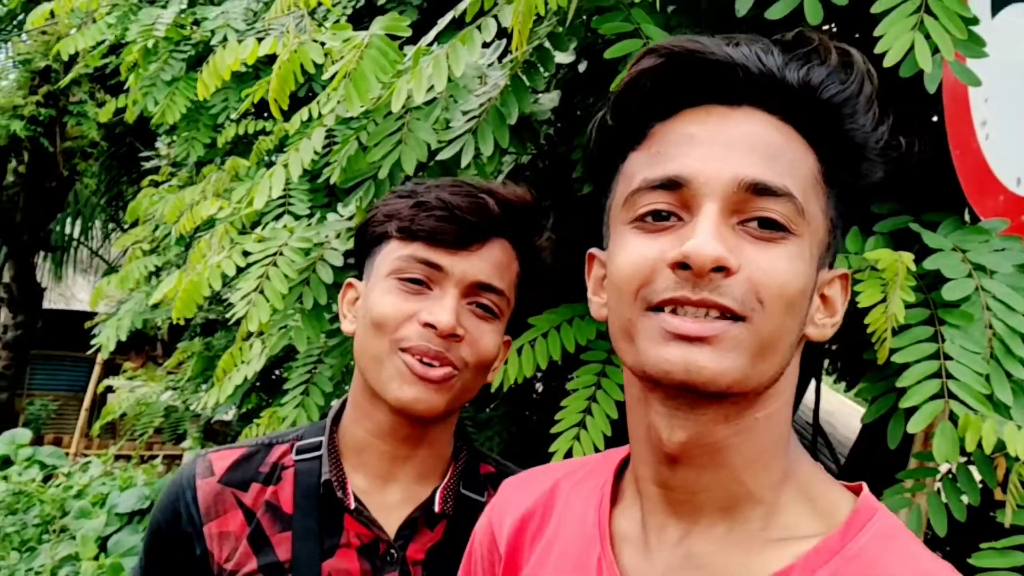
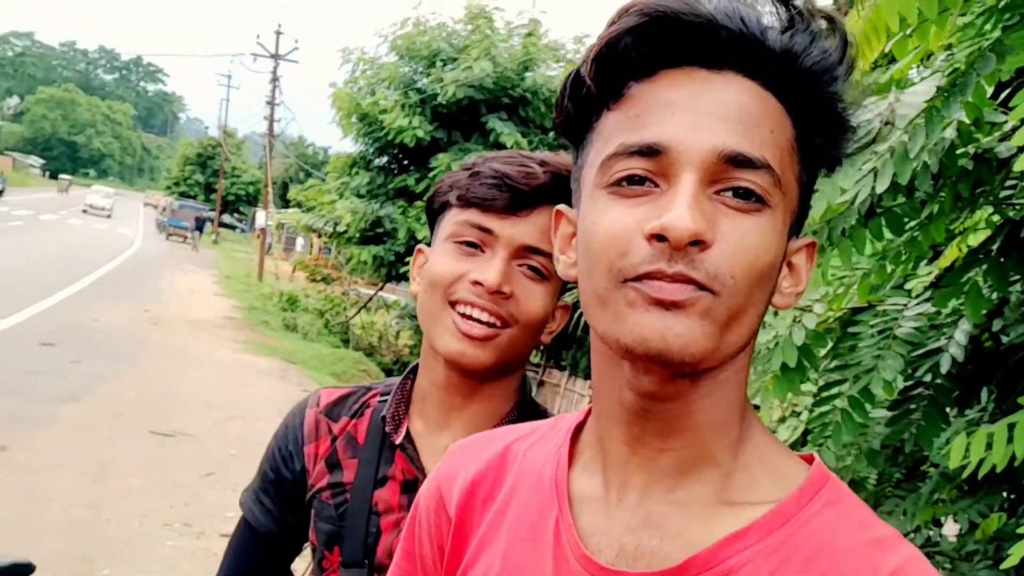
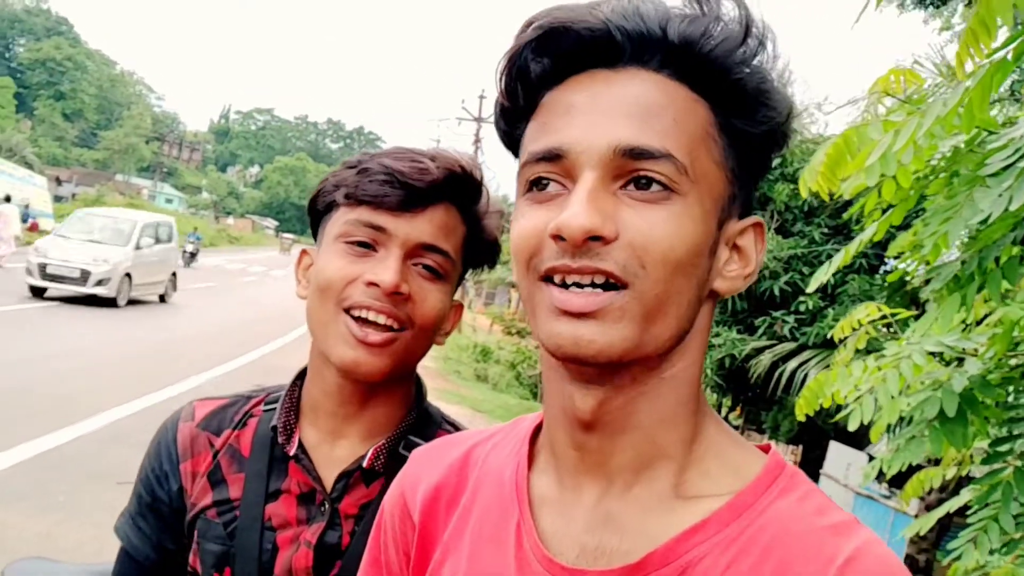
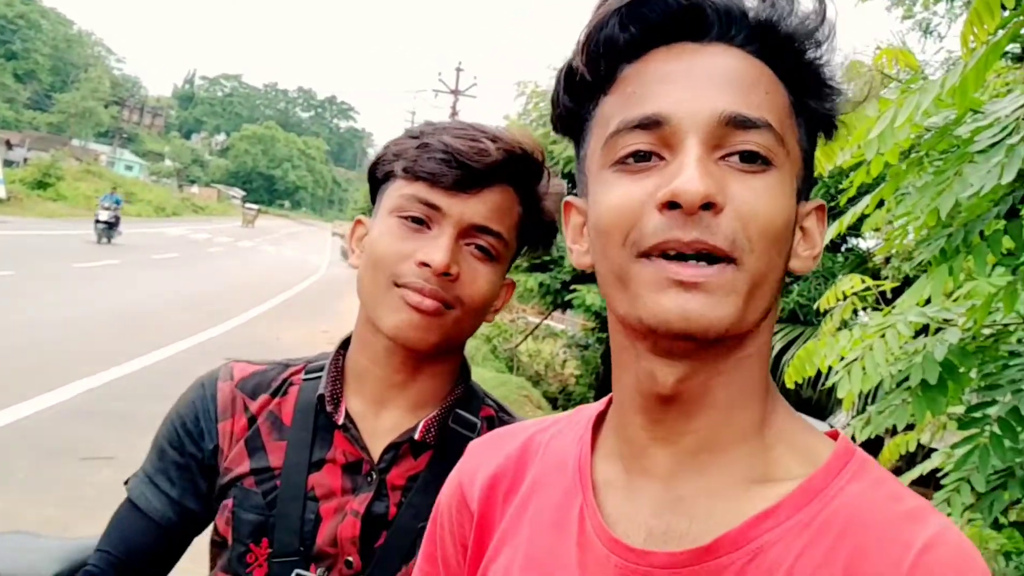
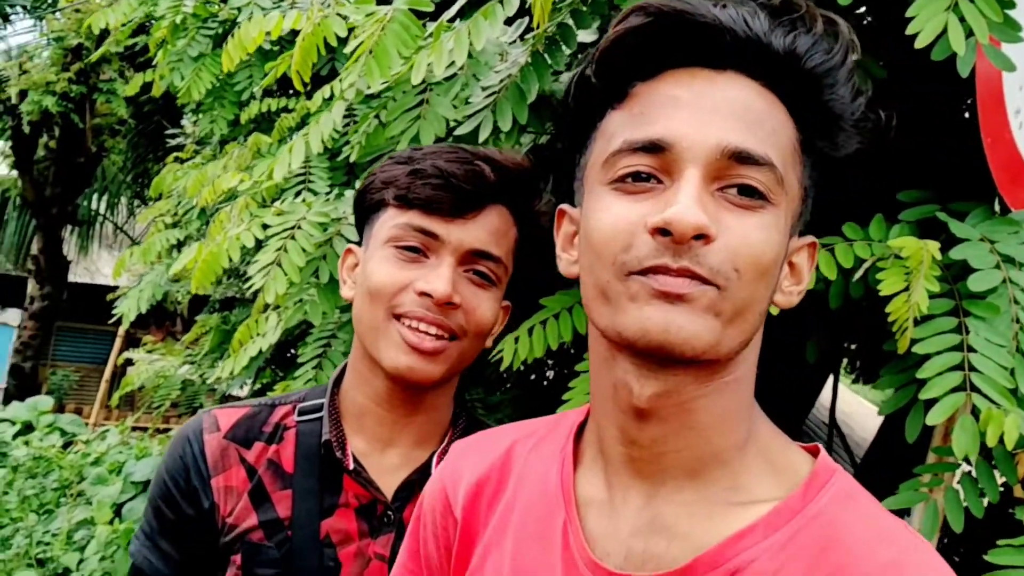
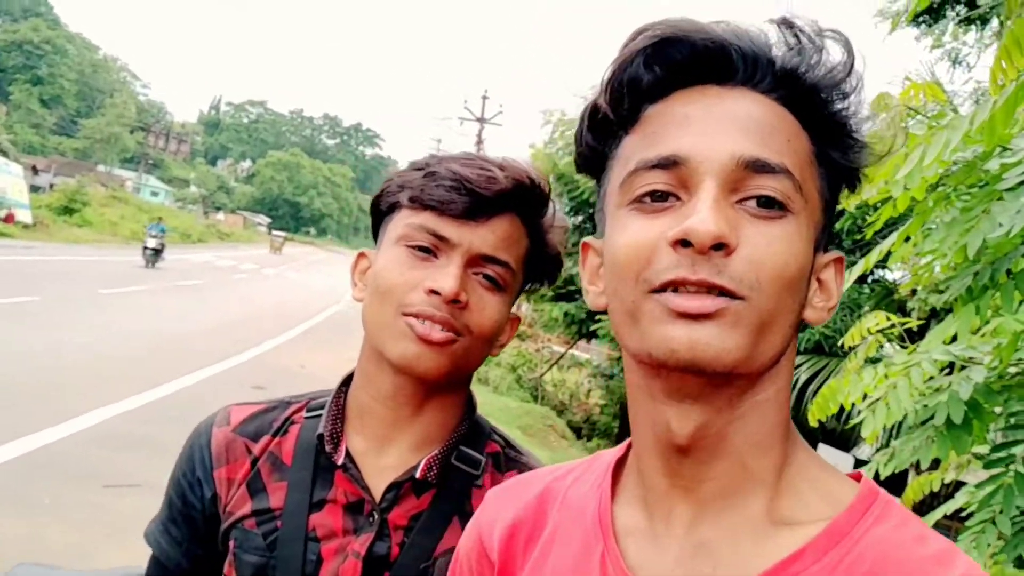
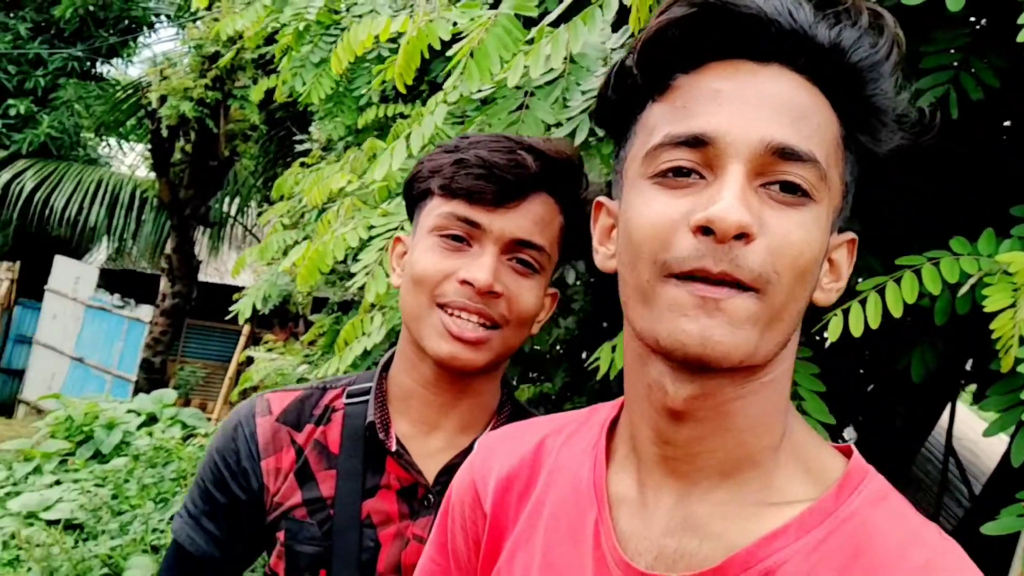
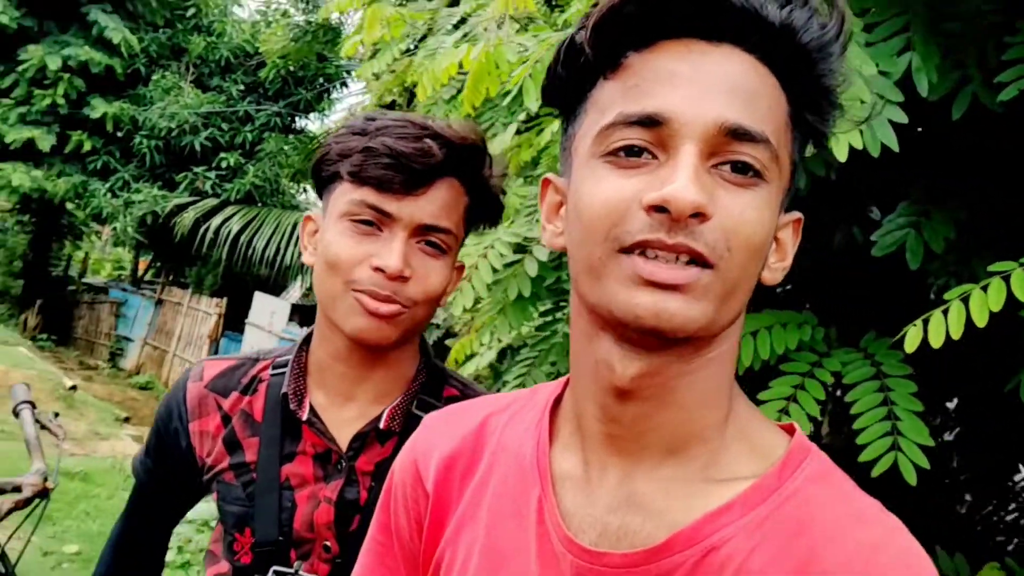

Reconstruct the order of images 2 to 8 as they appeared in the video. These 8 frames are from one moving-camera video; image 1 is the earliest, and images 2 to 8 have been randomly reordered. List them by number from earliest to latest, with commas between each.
5, 7, 8, 2, 3, 6, 4
